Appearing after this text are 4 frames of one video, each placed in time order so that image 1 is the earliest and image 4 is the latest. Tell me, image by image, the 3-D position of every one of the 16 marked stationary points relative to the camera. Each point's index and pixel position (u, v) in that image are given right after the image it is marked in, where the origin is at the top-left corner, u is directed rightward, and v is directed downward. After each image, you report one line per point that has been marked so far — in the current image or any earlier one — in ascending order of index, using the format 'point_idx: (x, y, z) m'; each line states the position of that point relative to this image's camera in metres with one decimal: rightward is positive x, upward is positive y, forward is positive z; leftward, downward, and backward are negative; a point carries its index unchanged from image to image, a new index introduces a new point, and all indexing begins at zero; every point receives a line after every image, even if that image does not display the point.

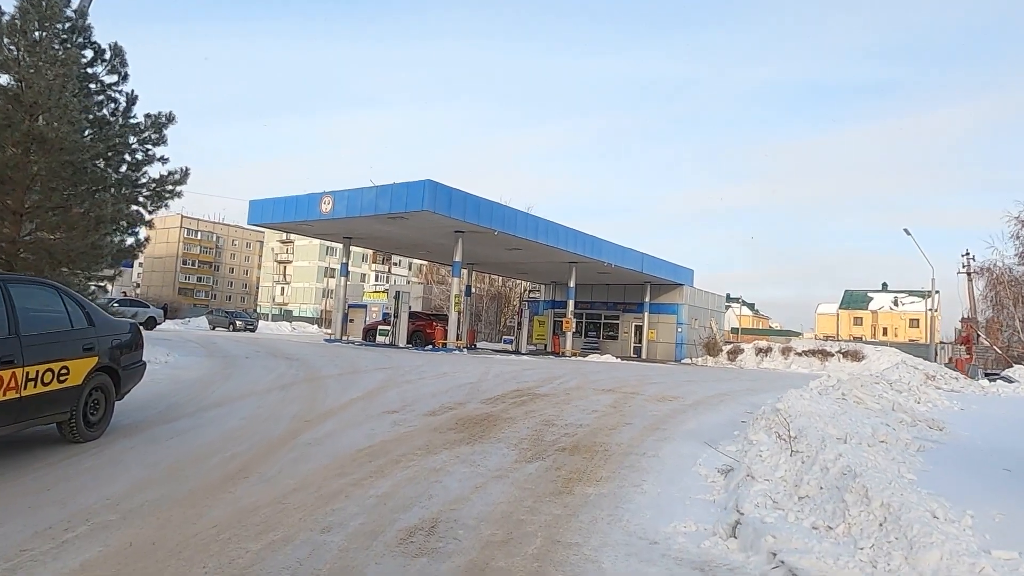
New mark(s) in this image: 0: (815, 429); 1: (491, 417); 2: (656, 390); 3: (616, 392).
0: (+2.6, -1.2, +5.7) m
1: (-0.3, -1.8, +9.3) m
2: (+3.0, -2.1, +13.8) m
3: (+2.0, -2.0, +12.9) m
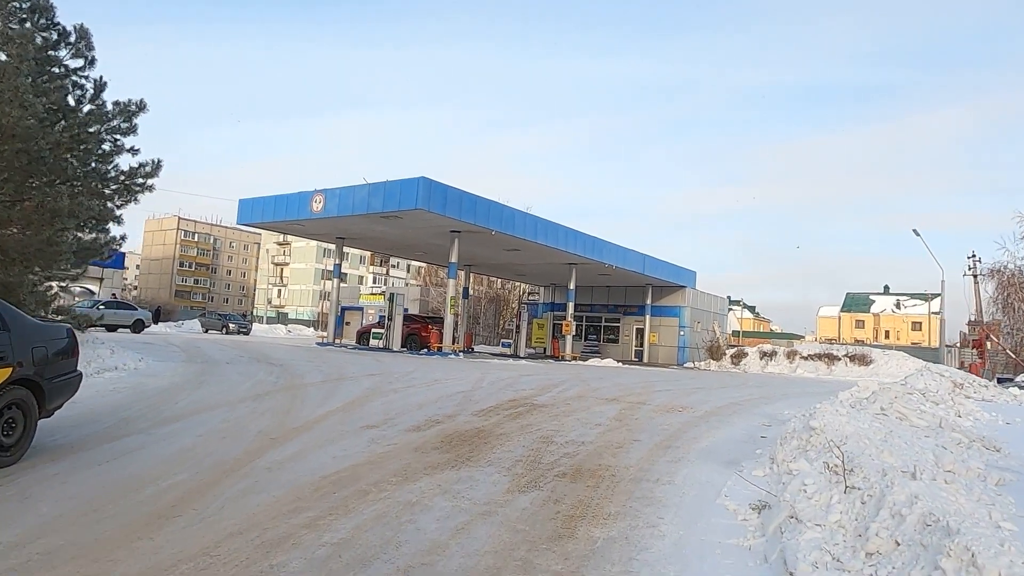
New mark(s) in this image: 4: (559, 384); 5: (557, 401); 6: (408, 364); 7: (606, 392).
0: (+2.5, -1.2, +4.7) m
1: (-0.4, -1.8, +8.2) m
2: (+2.9, -2.1, +12.8) m
3: (+1.9, -2.0, +11.9) m
4: (+1.0, -2.1, +14.7) m
5: (+0.8, -2.0, +11.6) m
6: (-3.1, -2.3, +19.9) m
7: (+1.9, -2.1, +13.3) m
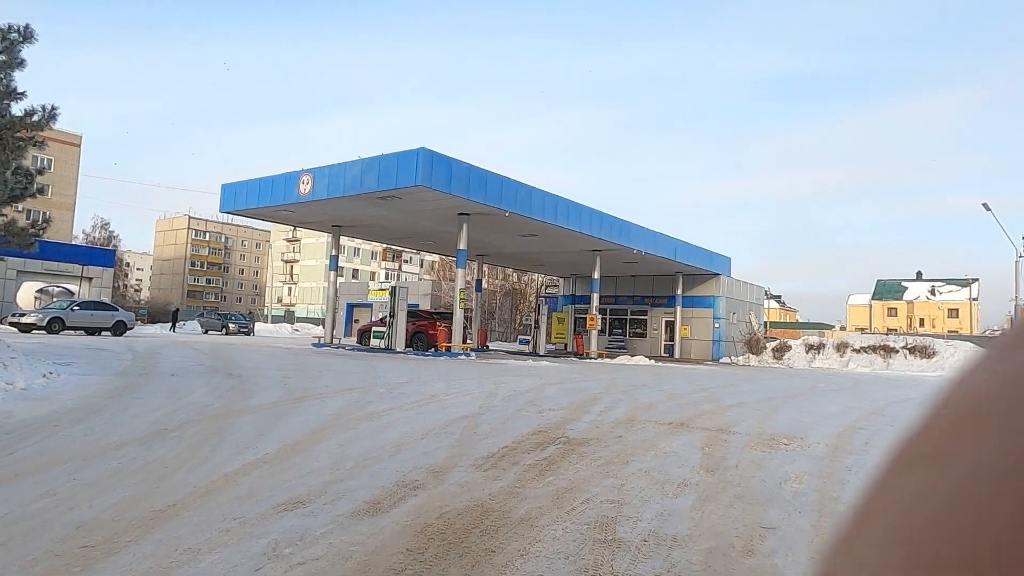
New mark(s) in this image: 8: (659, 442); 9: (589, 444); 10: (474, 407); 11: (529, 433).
0: (+2.6, -1.0, +1.0) m
1: (-0.2, -1.6, +4.6) m
2: (+3.2, -1.8, +9.0) m
3: (+2.2, -1.7, +8.2) m
4: (+1.4, -1.8, +11.0) m
5: (+1.1, -1.7, +7.9) m
6: (-2.6, -2.0, +16.4) m
7: (+2.2, -1.8, +9.6) m
8: (+1.6, -1.7, +7.4) m
9: (+0.8, -1.7, +7.2) m
10: (-0.6, -1.7, +9.6) m
11: (+0.2, -1.6, +7.6) m
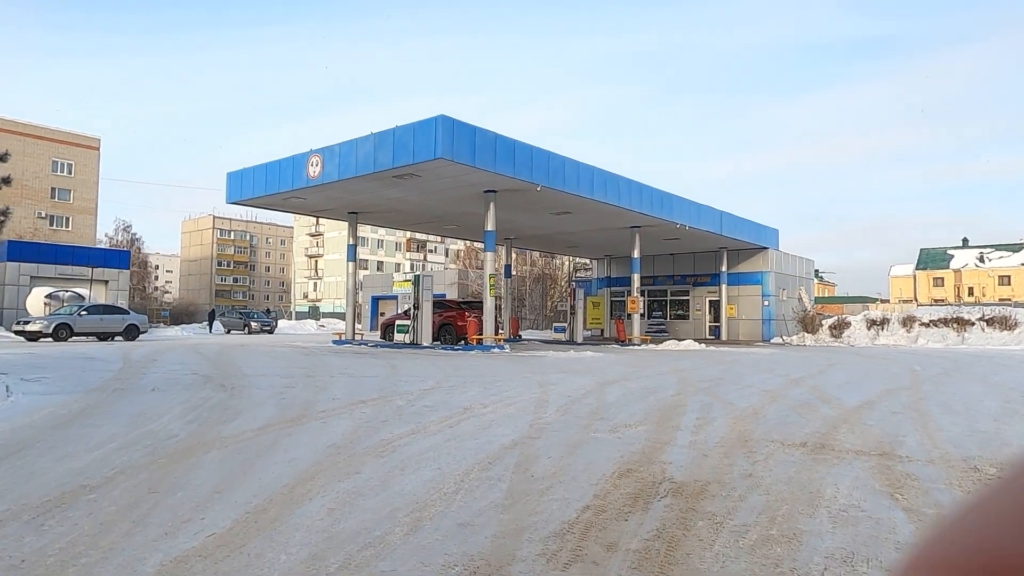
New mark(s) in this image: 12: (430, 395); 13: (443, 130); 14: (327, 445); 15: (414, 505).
0: (+2.9, -0.8, -1.6) m
1: (+0.3, -1.4, +2.1) m
2: (+3.8, -1.4, +6.4) m
3: (+2.8, -1.4, +5.6) m
4: (+2.1, -1.5, +8.4) m
5: (+1.7, -1.4, +5.4) m
6: (-1.7, -1.7, +14.0) m
7: (+2.9, -1.4, +7.0) m
8: (+2.2, -1.4, +4.8) m
9: (+1.4, -1.4, +4.6) m
10: (+0.1, -1.5, +7.1) m
11: (+0.8, -1.4, +5.1) m
12: (-1.2, -1.6, +9.8) m
13: (-1.9, +4.3, +18.0) m
14: (-1.8, -1.5, +6.5) m
15: (-0.7, -1.5, +4.5) m
